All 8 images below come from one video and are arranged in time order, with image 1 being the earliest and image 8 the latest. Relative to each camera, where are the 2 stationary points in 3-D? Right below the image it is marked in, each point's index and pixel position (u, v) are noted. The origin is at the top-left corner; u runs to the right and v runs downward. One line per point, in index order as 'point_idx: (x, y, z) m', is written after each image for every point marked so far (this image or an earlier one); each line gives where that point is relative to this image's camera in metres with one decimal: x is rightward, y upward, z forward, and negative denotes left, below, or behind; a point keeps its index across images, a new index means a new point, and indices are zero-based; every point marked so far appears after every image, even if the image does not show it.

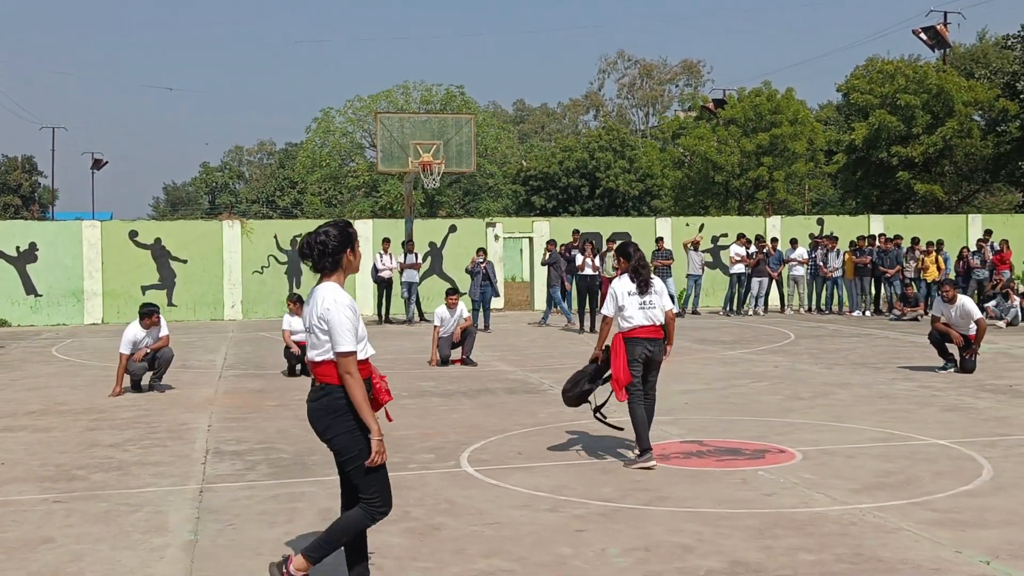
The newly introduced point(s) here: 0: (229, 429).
0: (-2.7, -1.4, +11.1) m
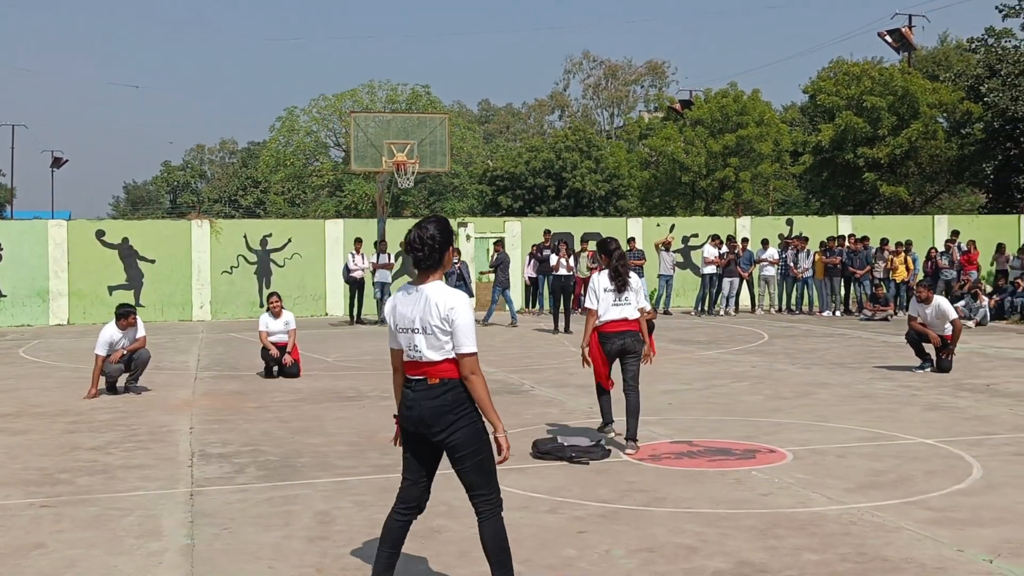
0: (-2.9, -1.4, +11.0) m
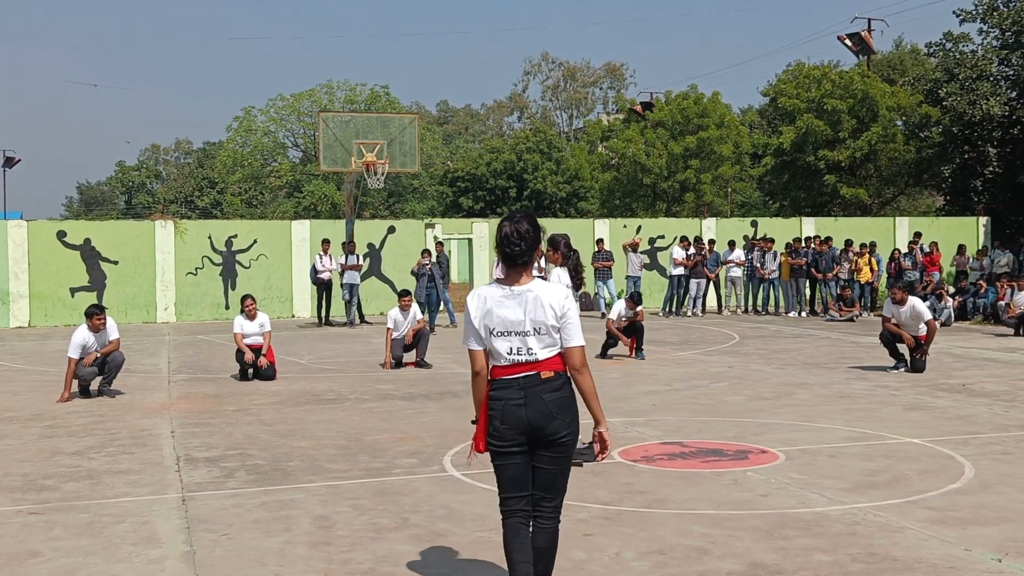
0: (-3.0, -1.4, +10.8) m
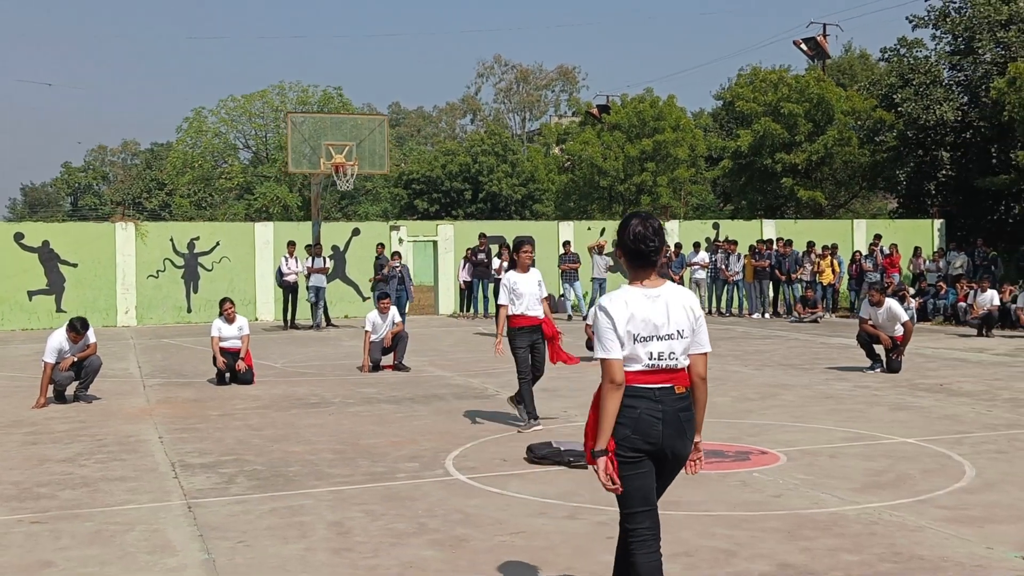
0: (-3.0, -1.4, +10.6) m
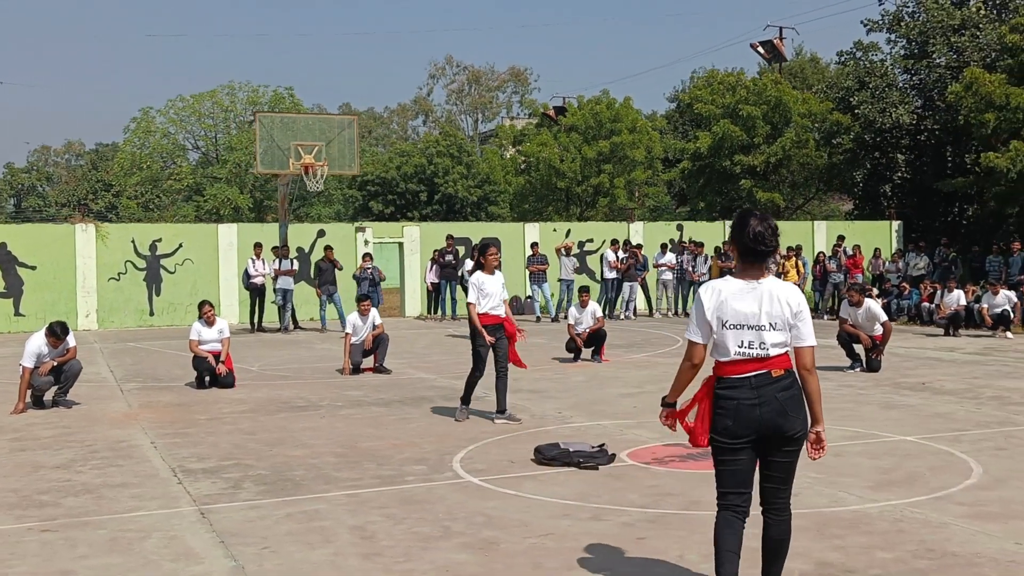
0: (-3.0, -1.4, +10.4) m
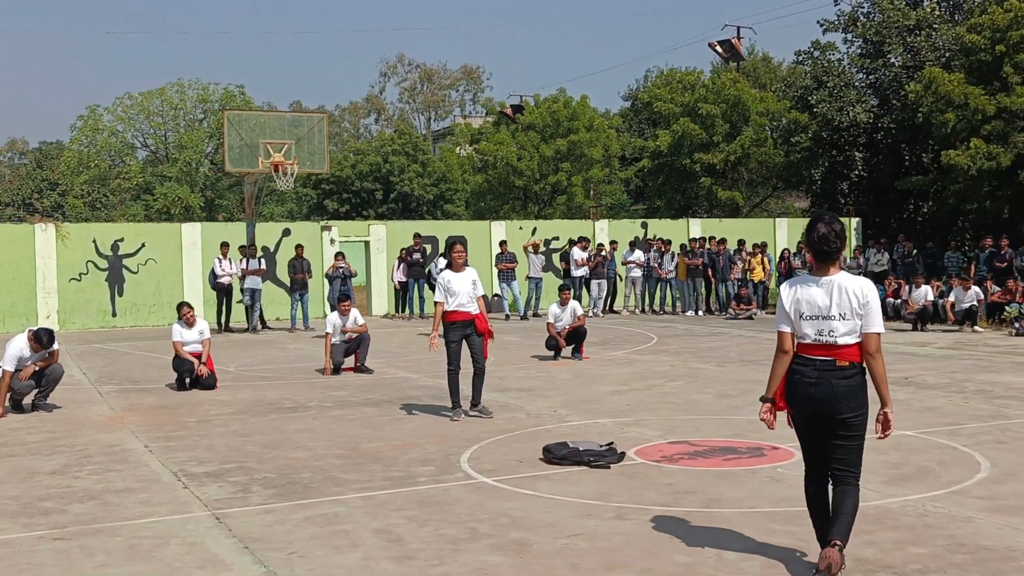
0: (-3.0, -1.4, +10.2) m
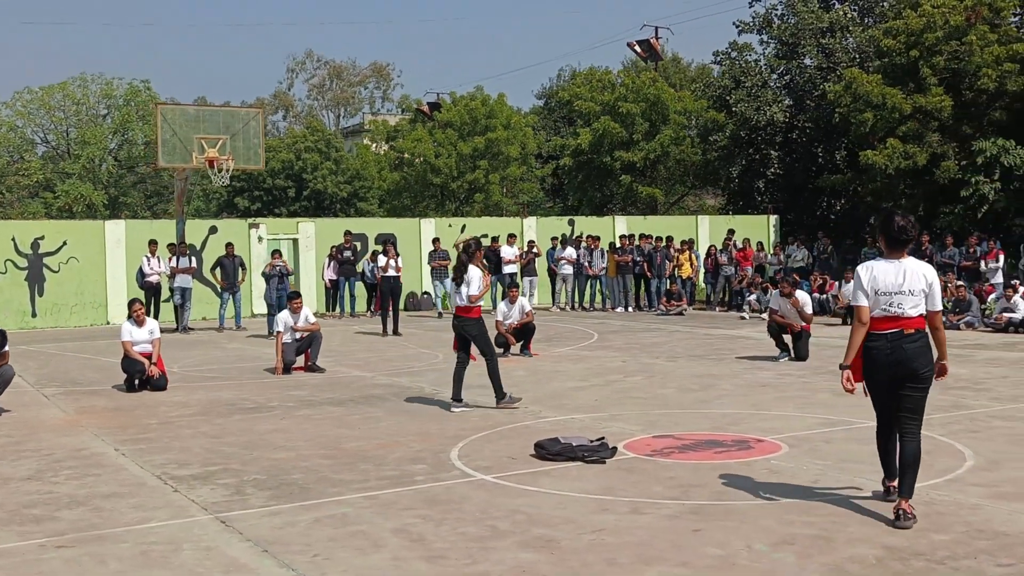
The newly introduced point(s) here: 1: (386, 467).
0: (-3.1, -1.4, +9.8) m
1: (-1.0, -1.4, +9.0) m
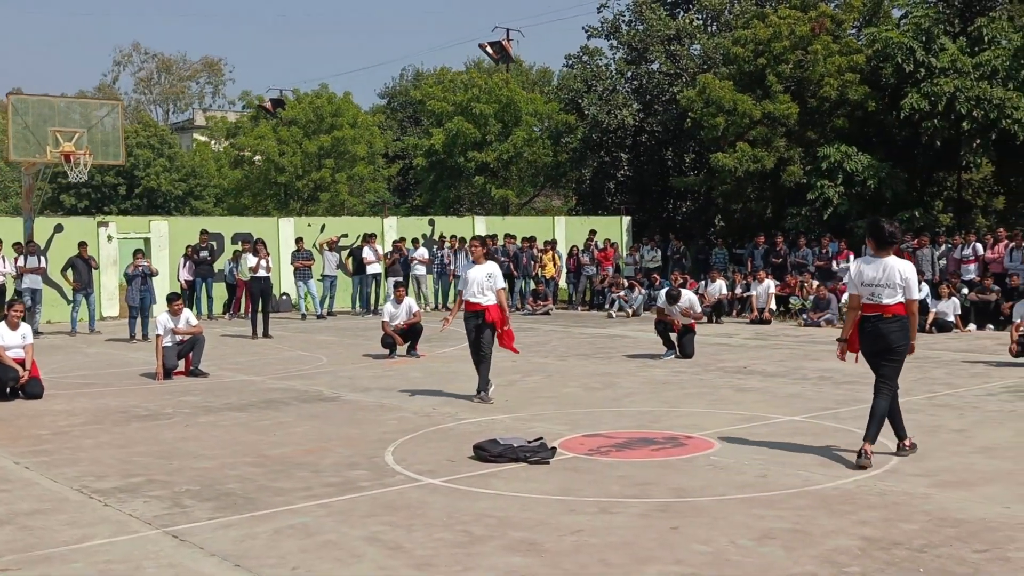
0: (-3.7, -1.4, +9.2) m
1: (-1.4, -1.4, +8.6) m
